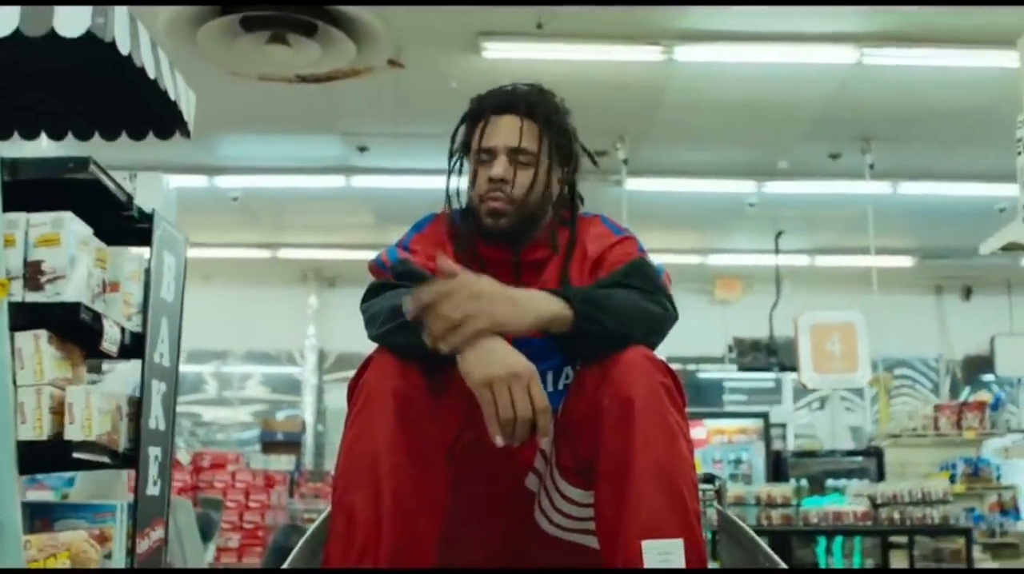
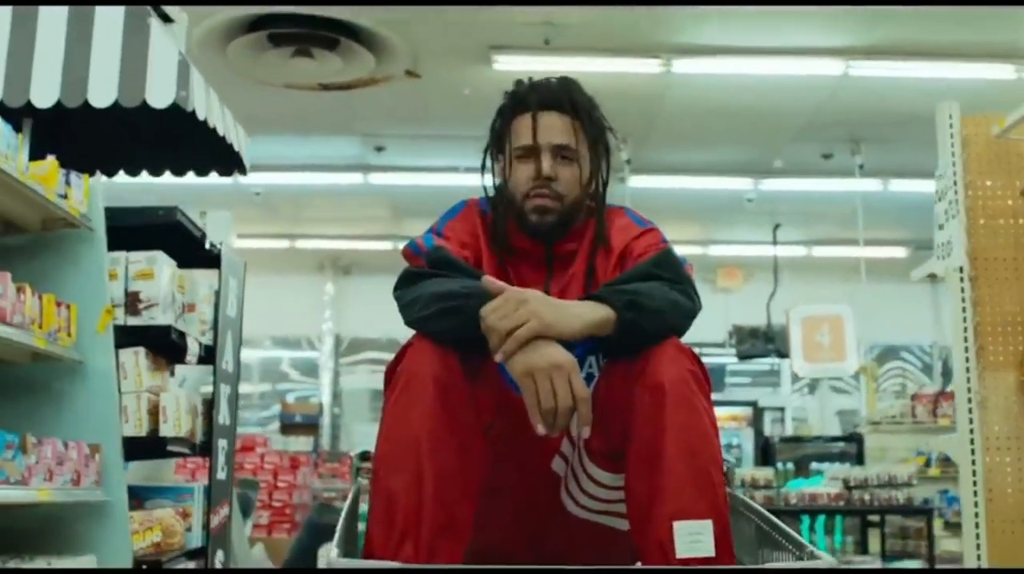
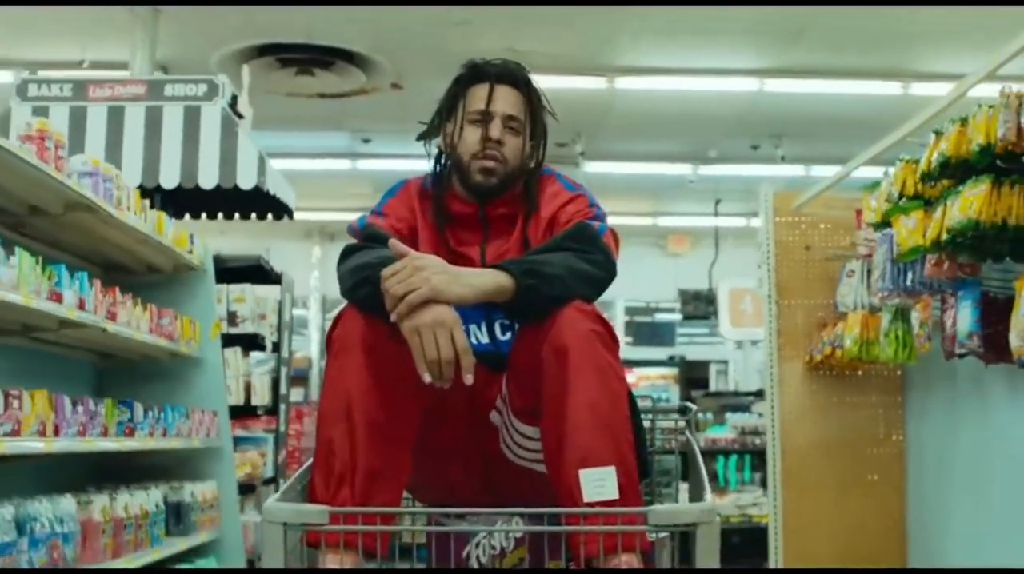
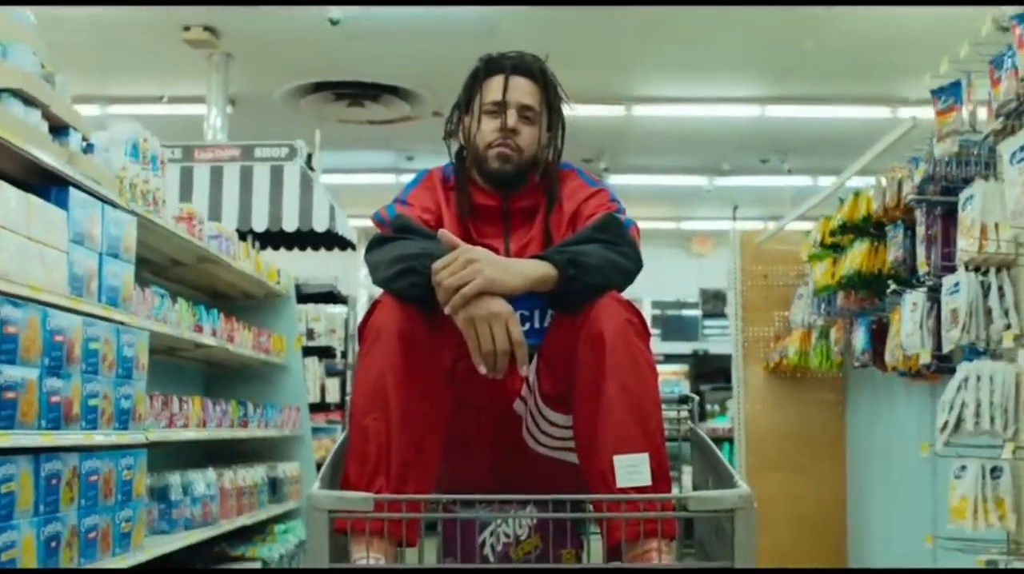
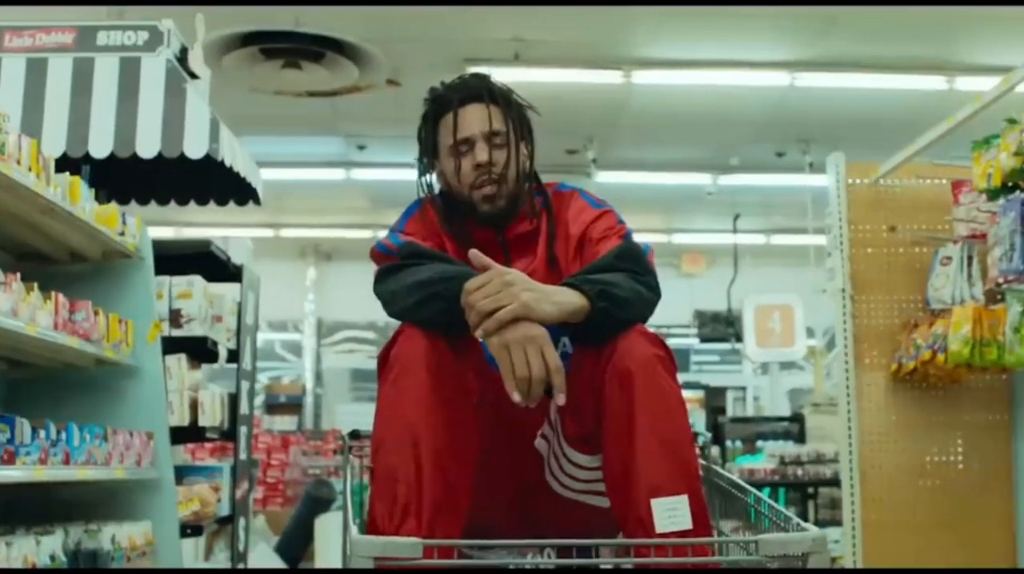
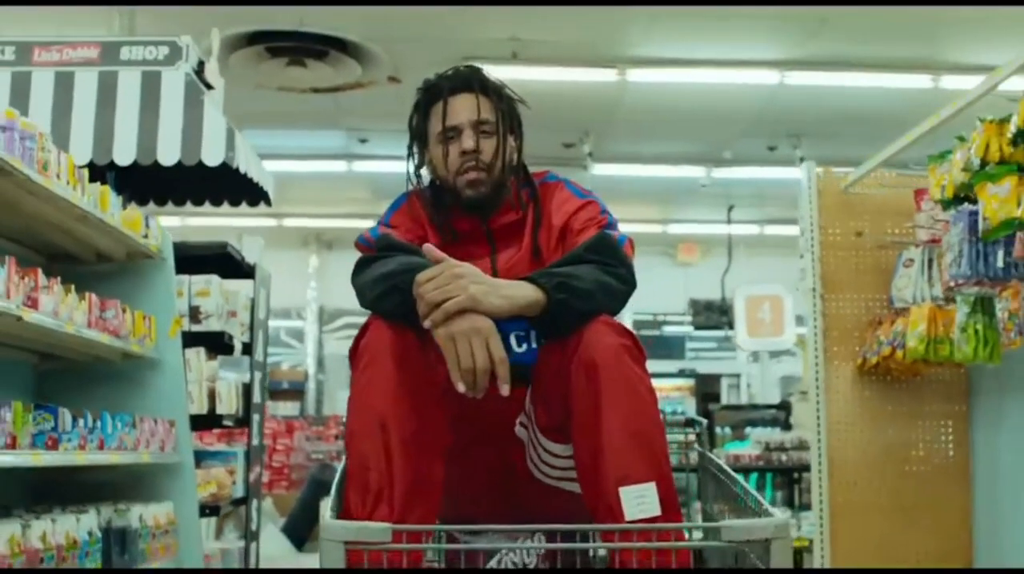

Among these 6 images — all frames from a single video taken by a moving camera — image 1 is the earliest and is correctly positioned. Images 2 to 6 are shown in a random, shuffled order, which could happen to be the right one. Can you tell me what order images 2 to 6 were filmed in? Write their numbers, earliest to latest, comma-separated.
2, 5, 6, 3, 4
